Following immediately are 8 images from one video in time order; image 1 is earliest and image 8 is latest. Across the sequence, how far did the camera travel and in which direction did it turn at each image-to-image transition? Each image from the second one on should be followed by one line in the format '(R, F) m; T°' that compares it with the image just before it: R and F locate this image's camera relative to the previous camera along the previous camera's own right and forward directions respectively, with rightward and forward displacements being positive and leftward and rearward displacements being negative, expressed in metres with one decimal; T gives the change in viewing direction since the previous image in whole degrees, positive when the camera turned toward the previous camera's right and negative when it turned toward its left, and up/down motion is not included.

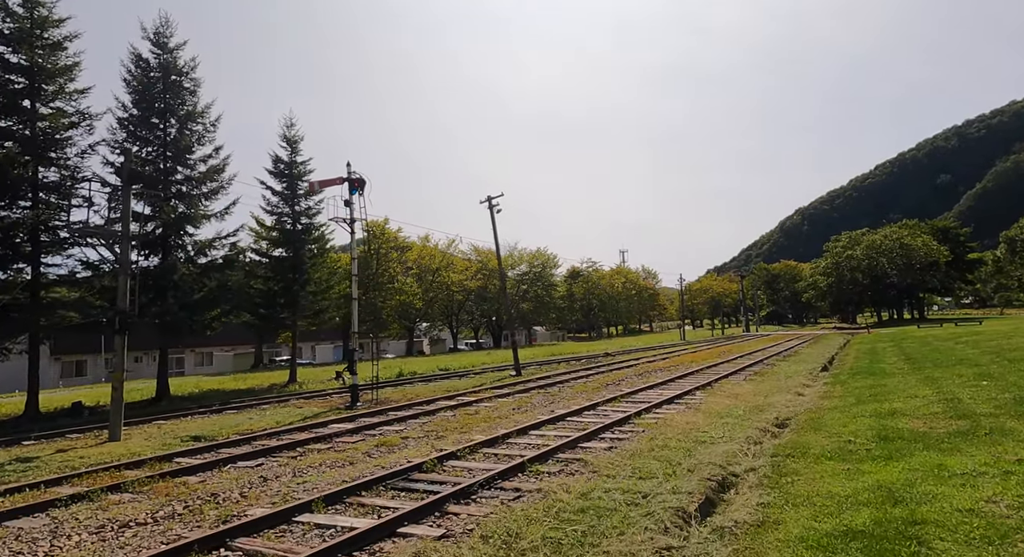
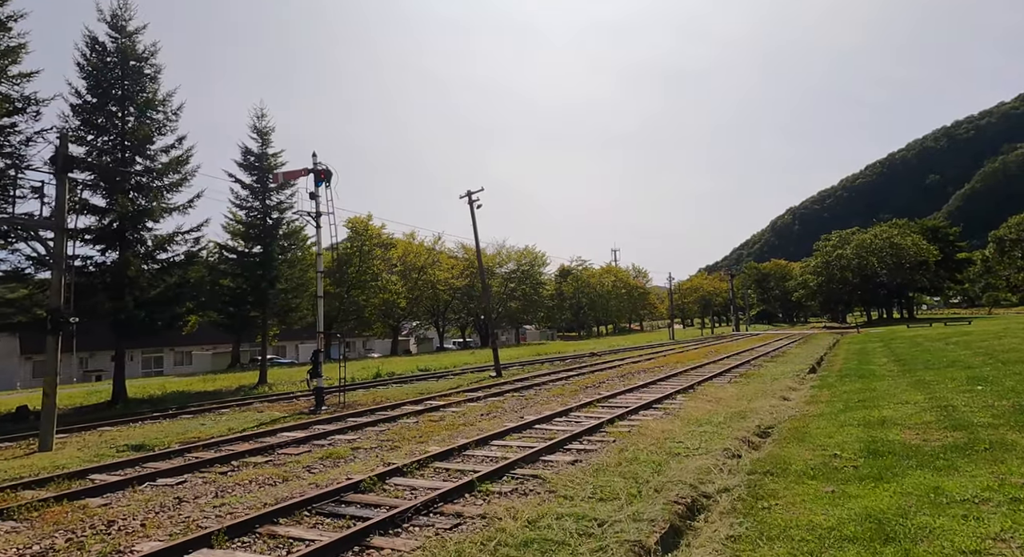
(+0.5, +0.9) m; +1°
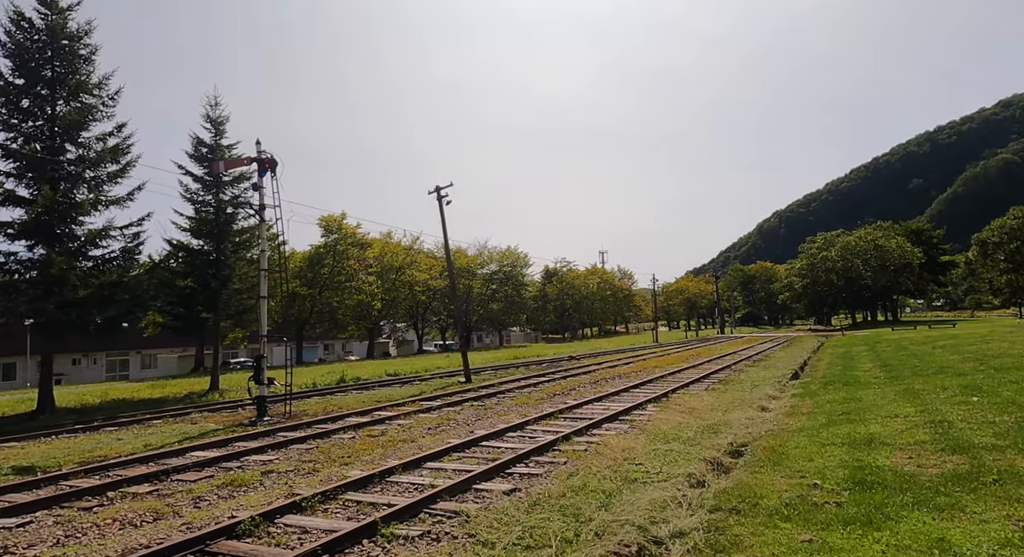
(+0.7, +1.3) m; +1°
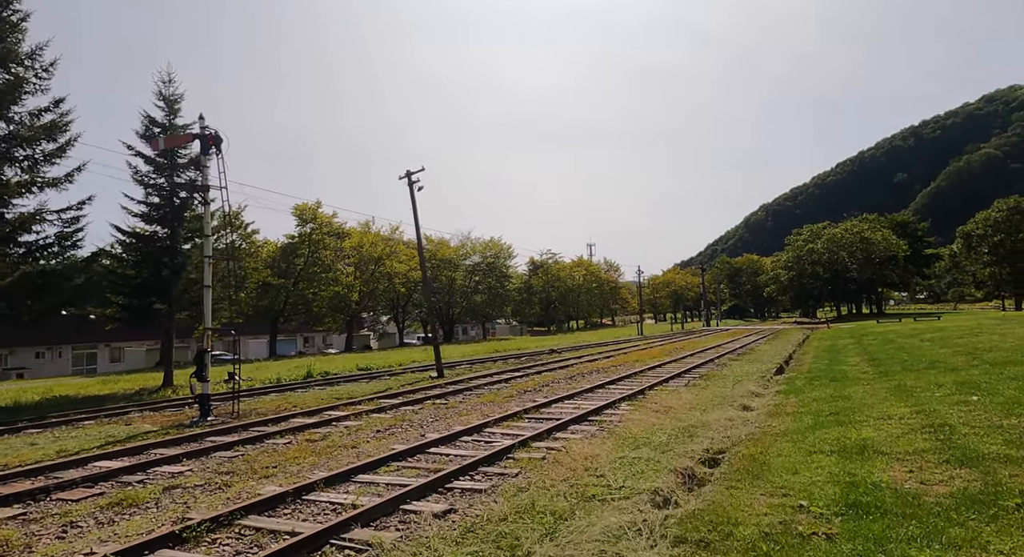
(+0.5, +1.2) m; +1°
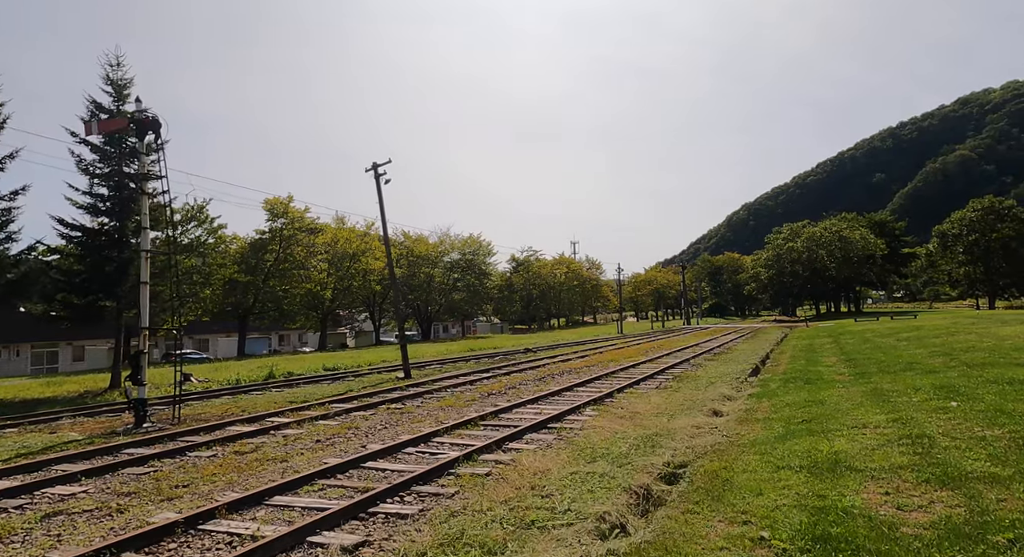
(+0.5, +0.8) m; +1°
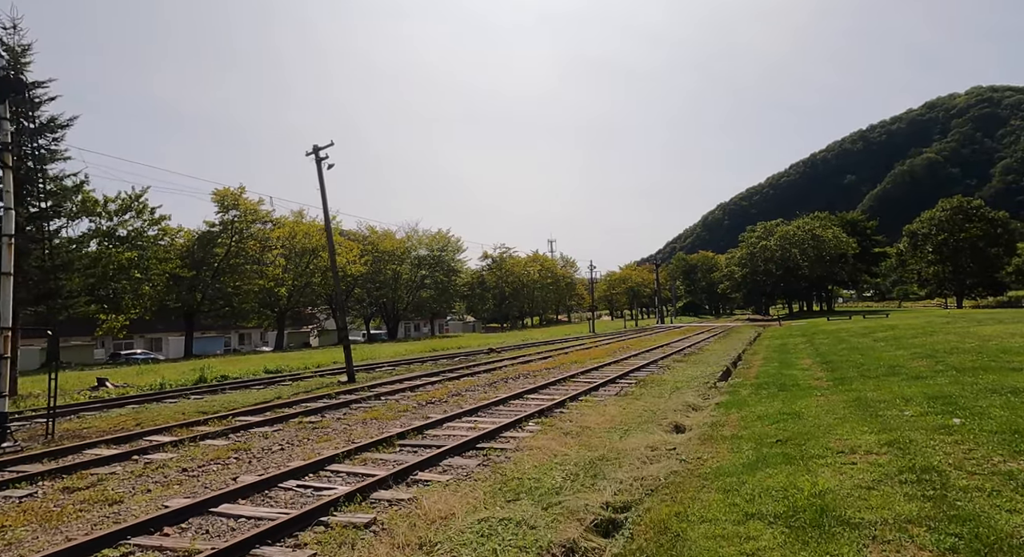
(+0.8, +1.9) m; +2°
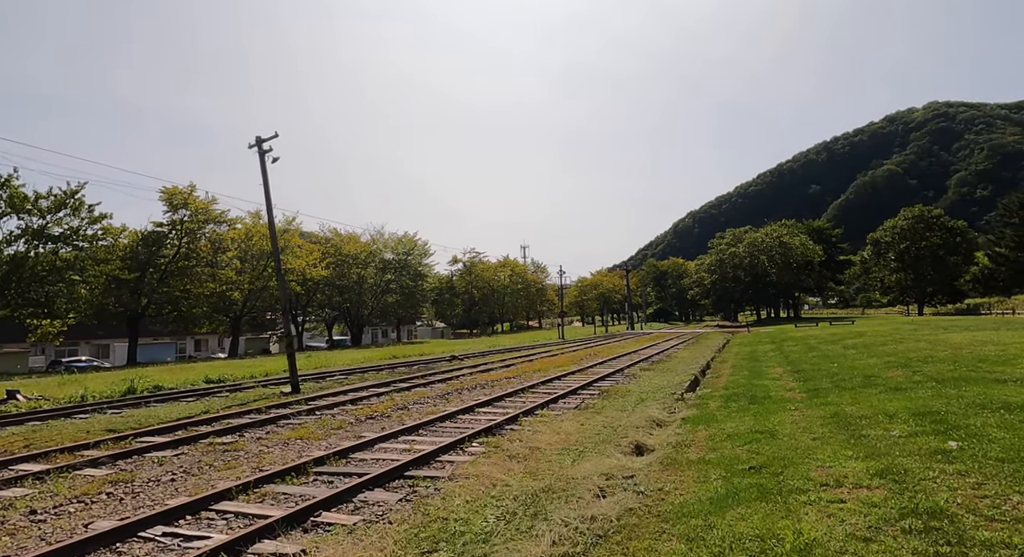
(+0.5, +1.3) m; +3°
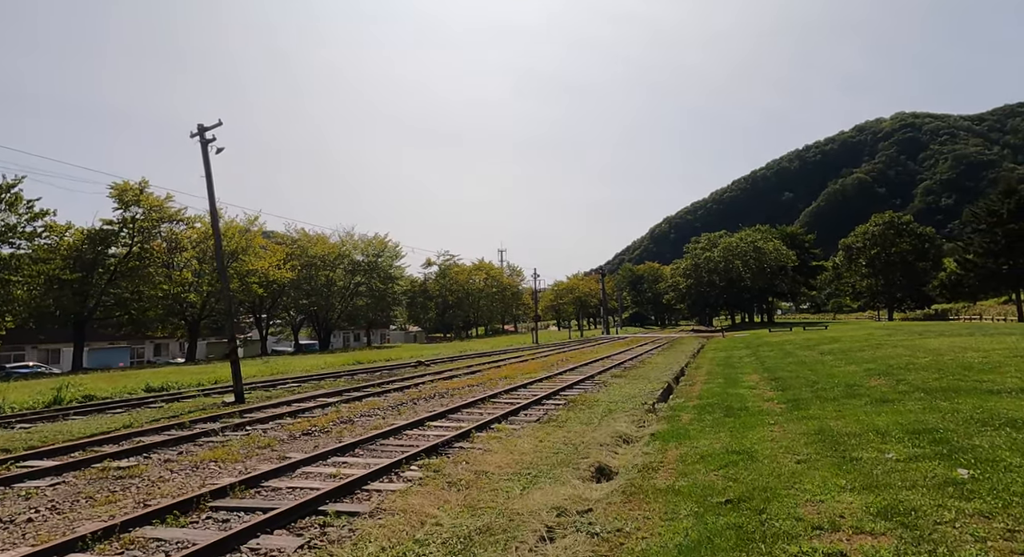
(+0.4, +1.2) m; +2°
